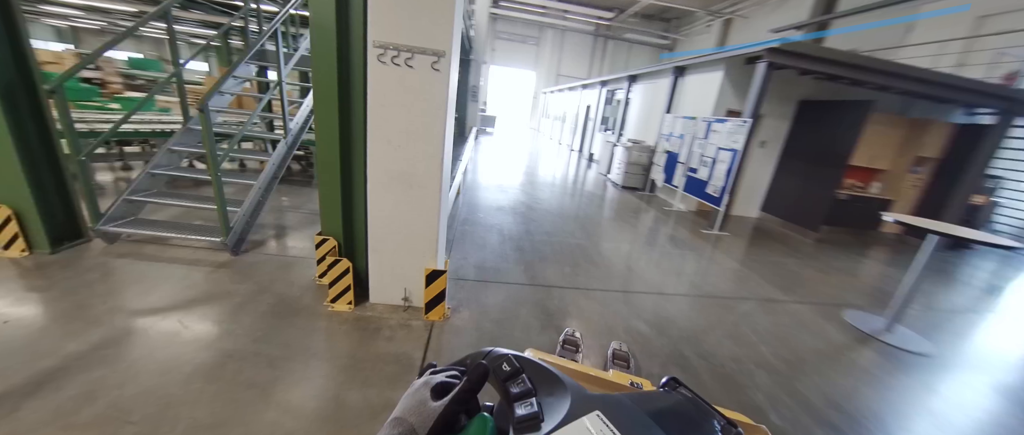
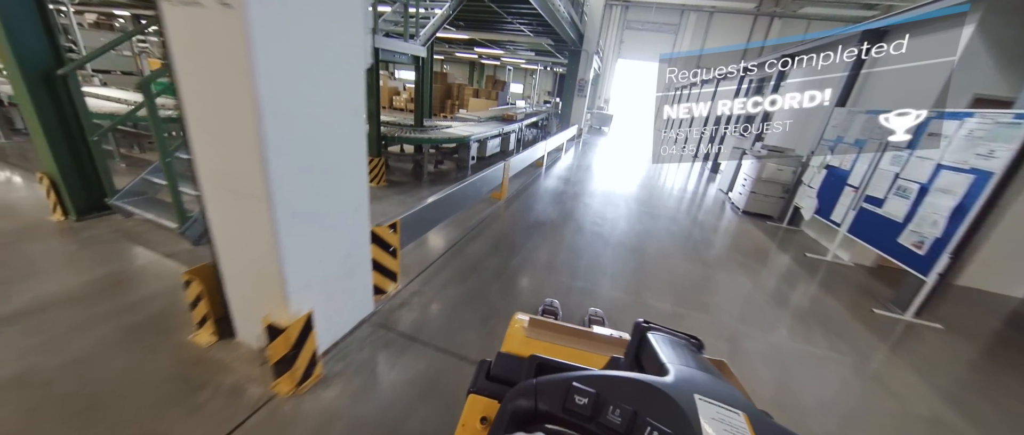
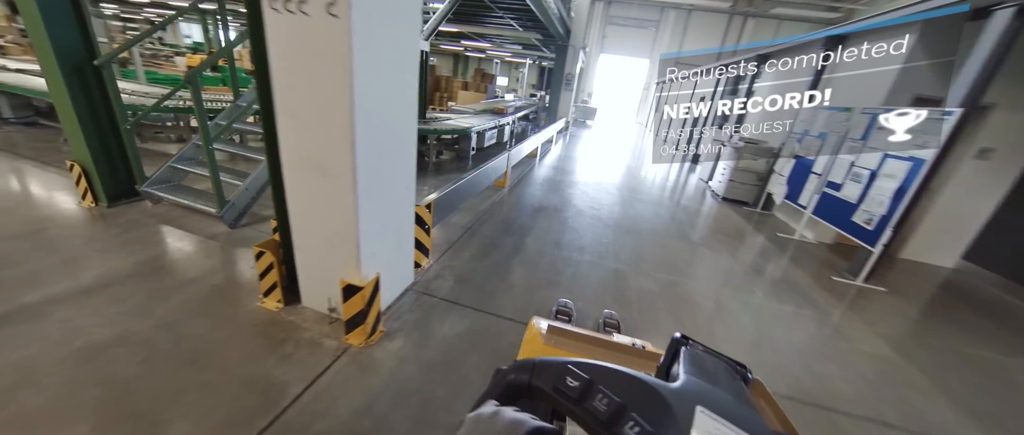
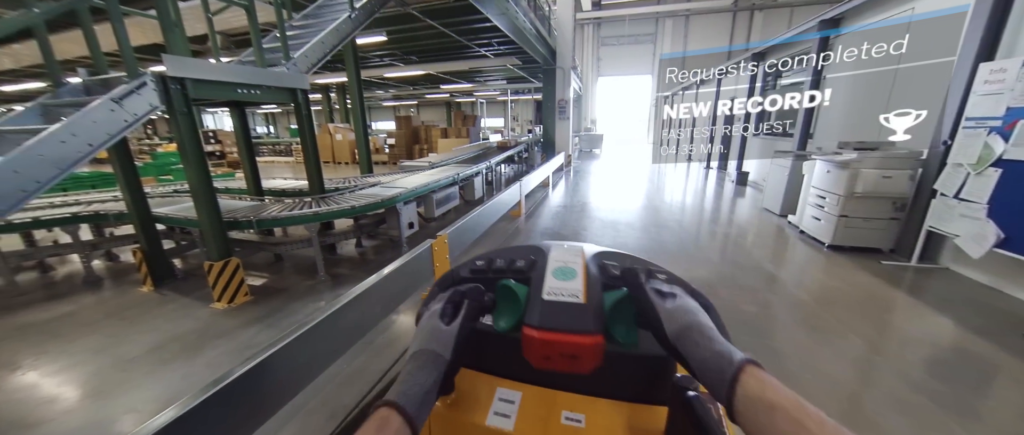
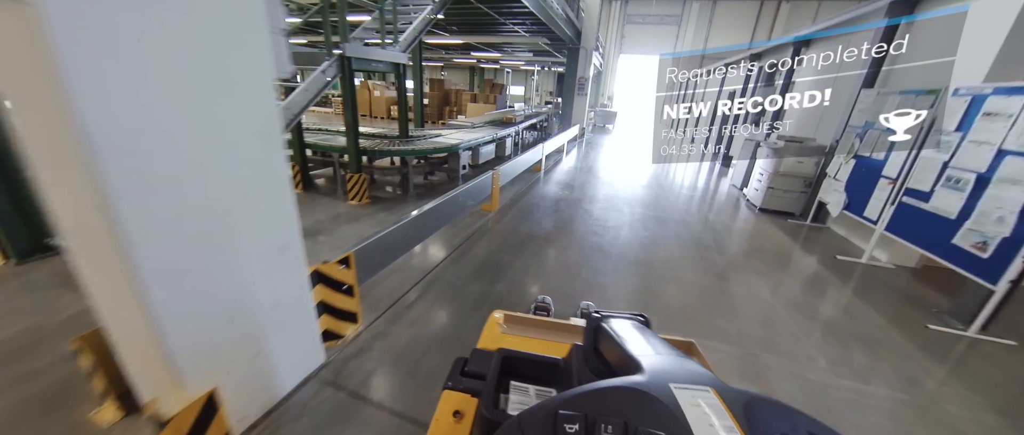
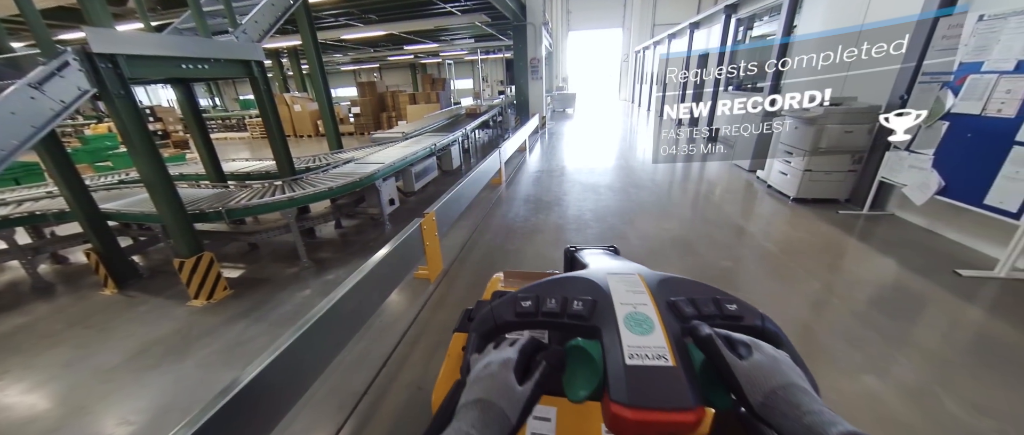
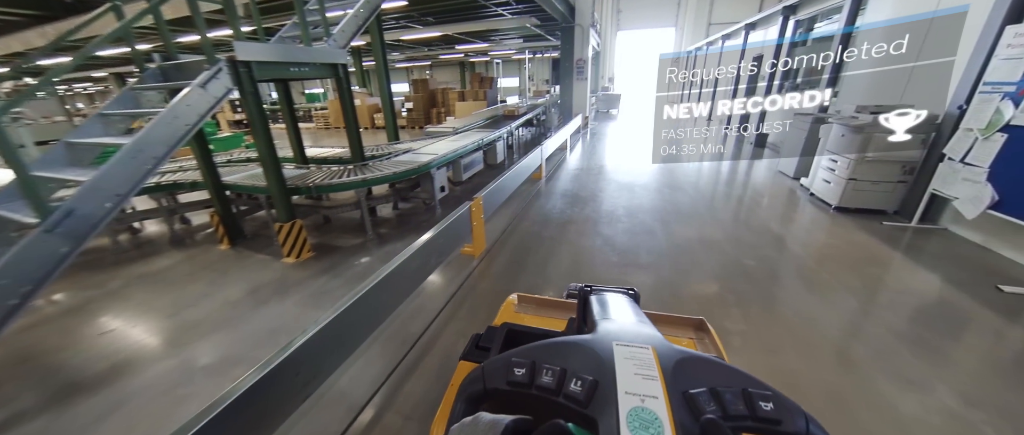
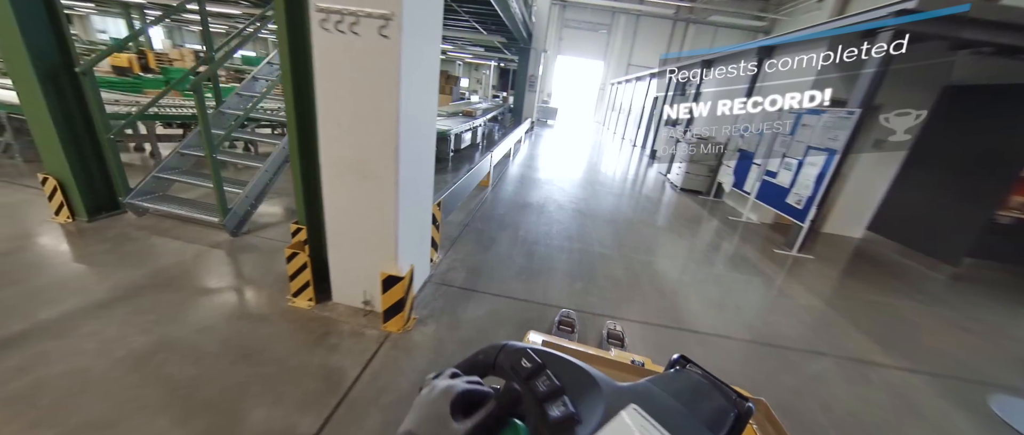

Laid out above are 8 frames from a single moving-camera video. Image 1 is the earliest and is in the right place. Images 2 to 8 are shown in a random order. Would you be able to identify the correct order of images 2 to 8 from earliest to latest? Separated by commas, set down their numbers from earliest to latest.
8, 3, 2, 5, 7, 6, 4
